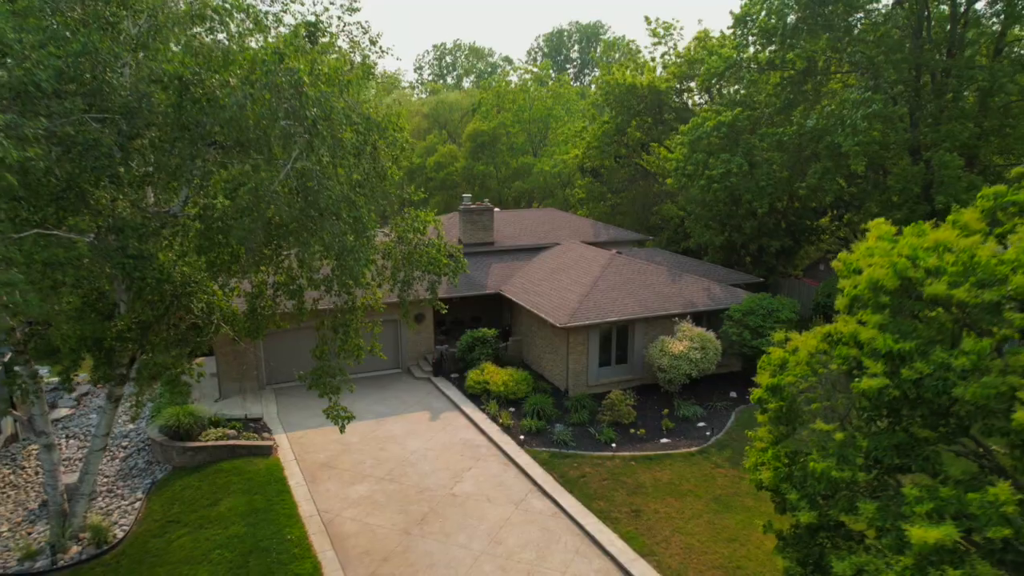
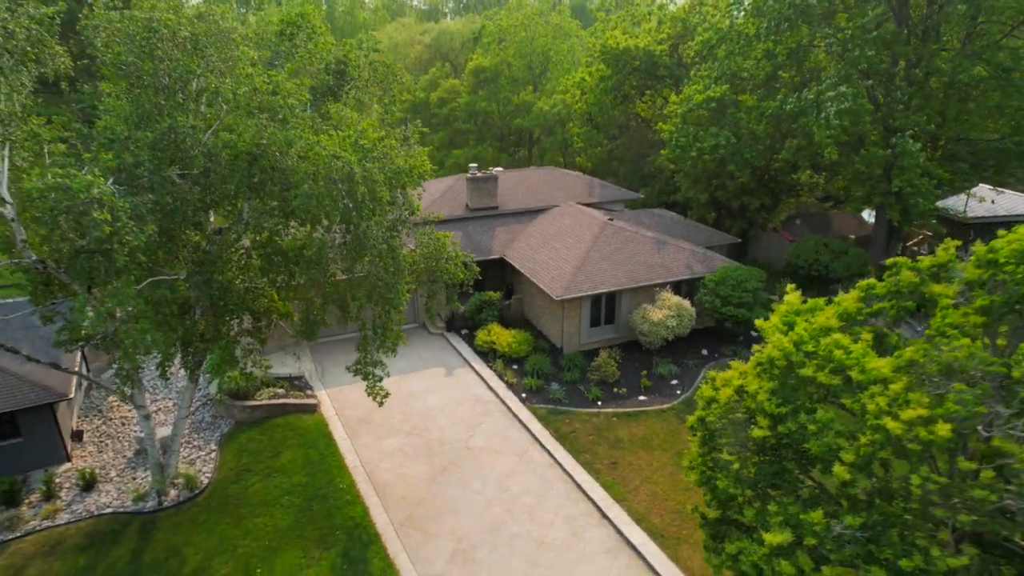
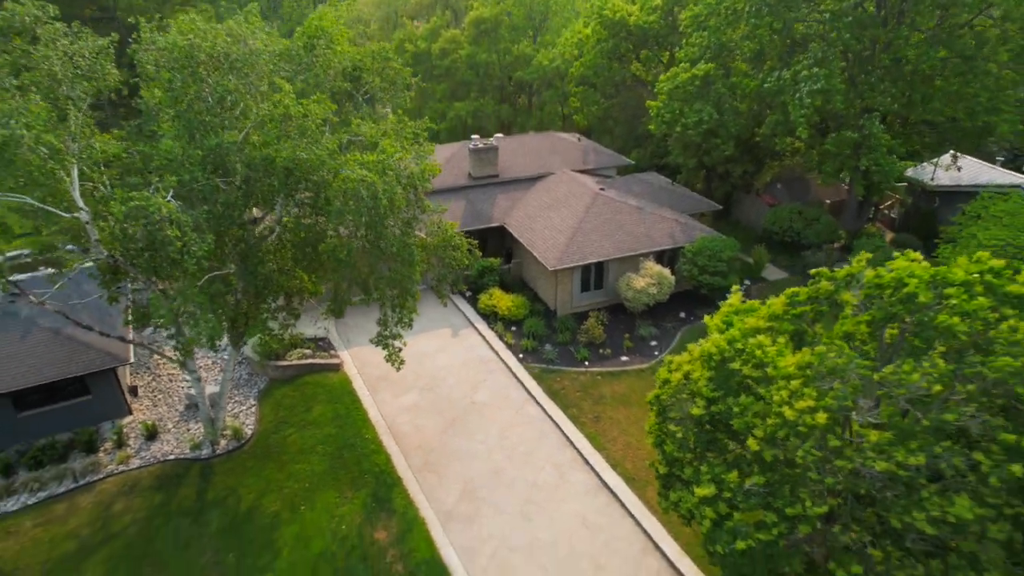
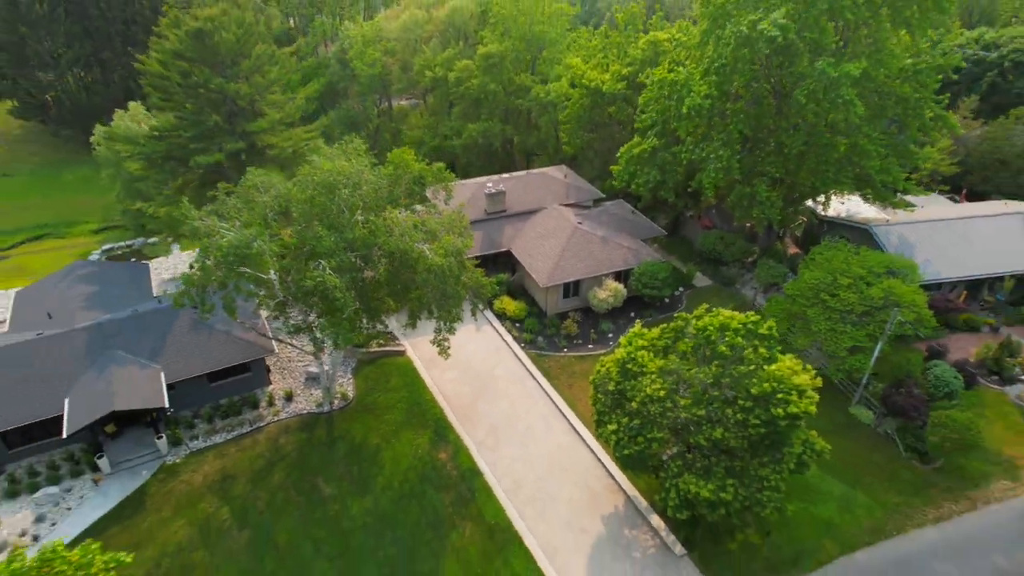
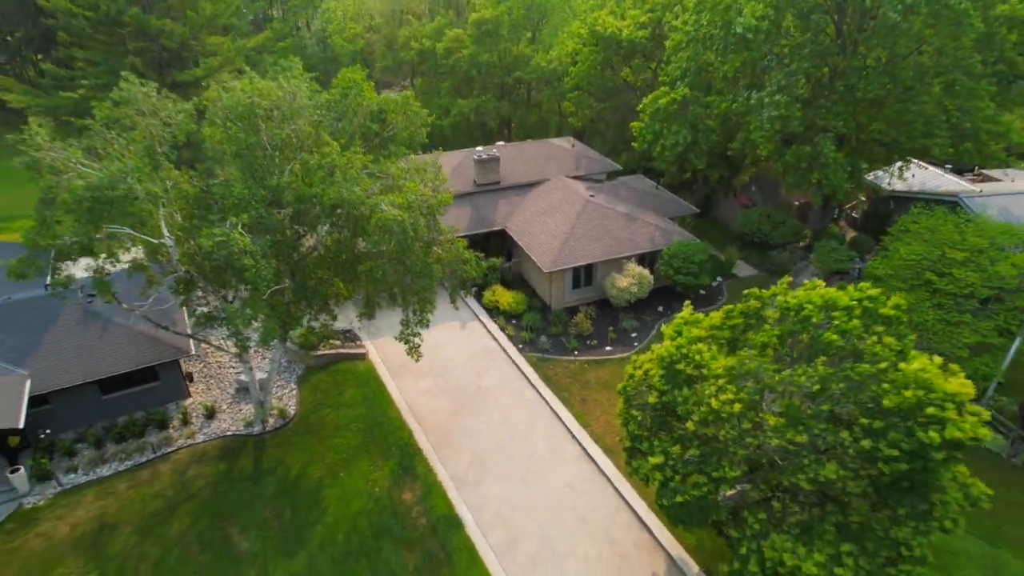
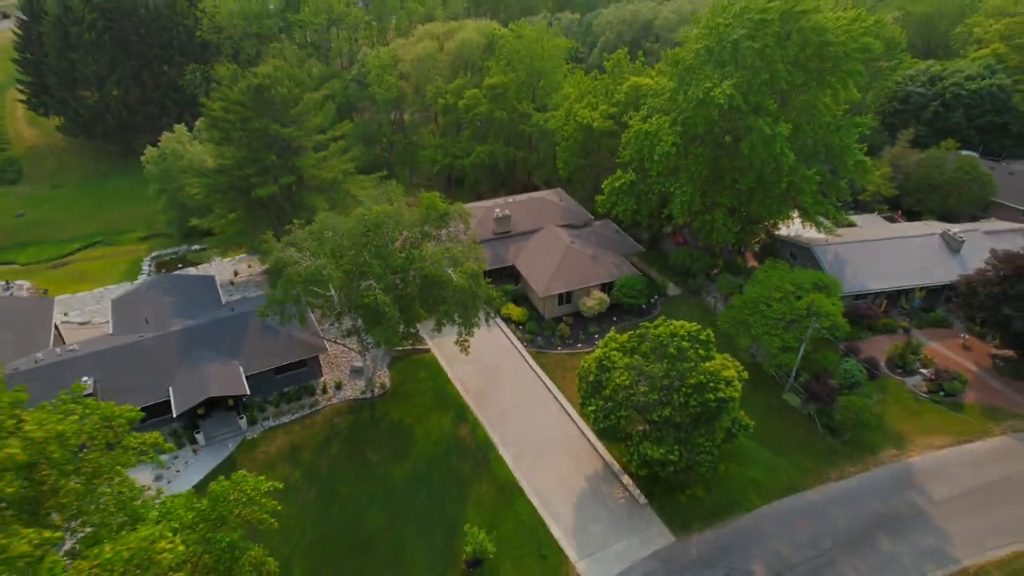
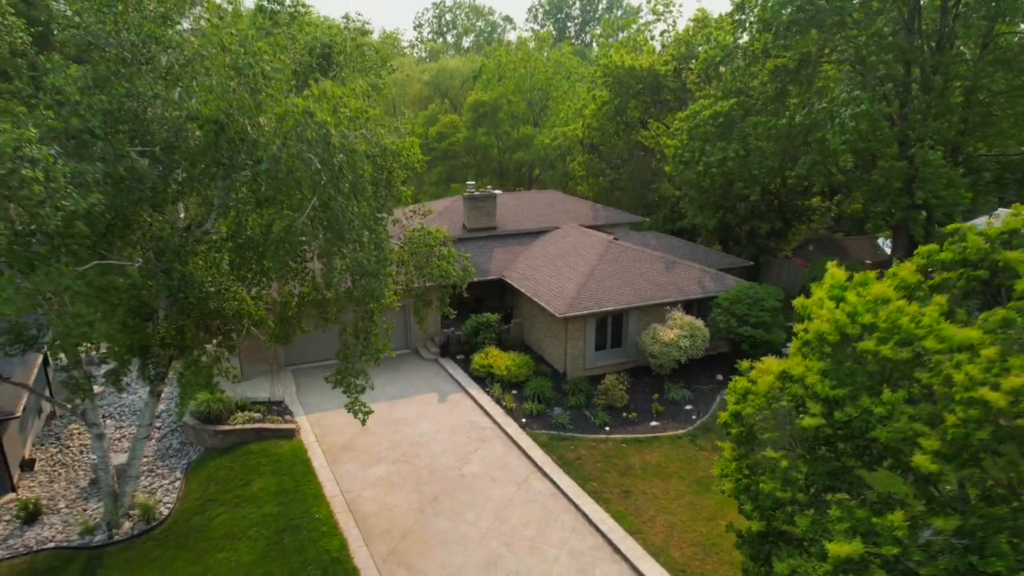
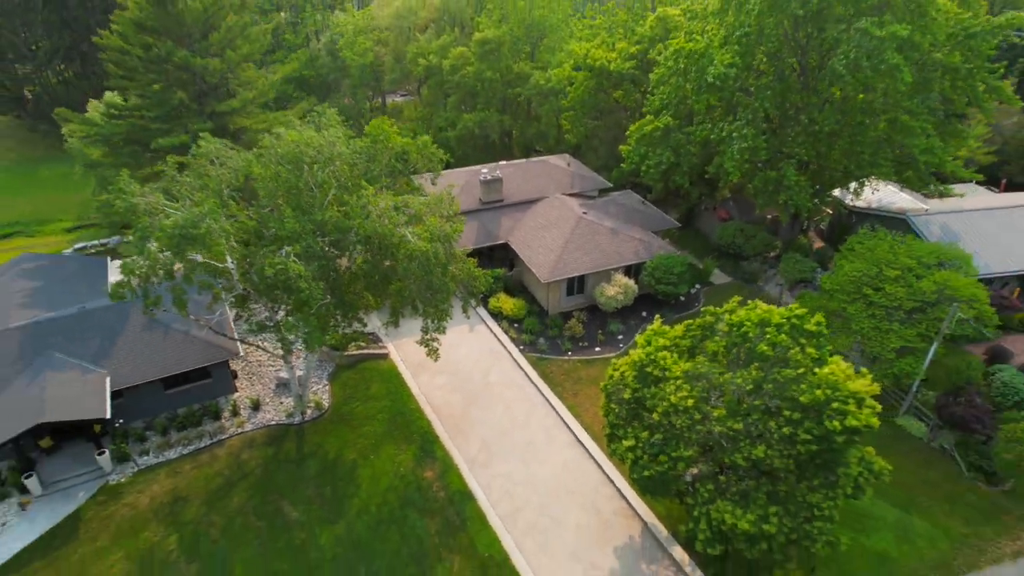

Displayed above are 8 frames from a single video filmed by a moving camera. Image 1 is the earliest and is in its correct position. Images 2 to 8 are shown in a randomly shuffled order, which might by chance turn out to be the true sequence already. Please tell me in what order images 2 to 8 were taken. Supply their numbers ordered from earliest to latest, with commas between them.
7, 2, 3, 5, 8, 4, 6
